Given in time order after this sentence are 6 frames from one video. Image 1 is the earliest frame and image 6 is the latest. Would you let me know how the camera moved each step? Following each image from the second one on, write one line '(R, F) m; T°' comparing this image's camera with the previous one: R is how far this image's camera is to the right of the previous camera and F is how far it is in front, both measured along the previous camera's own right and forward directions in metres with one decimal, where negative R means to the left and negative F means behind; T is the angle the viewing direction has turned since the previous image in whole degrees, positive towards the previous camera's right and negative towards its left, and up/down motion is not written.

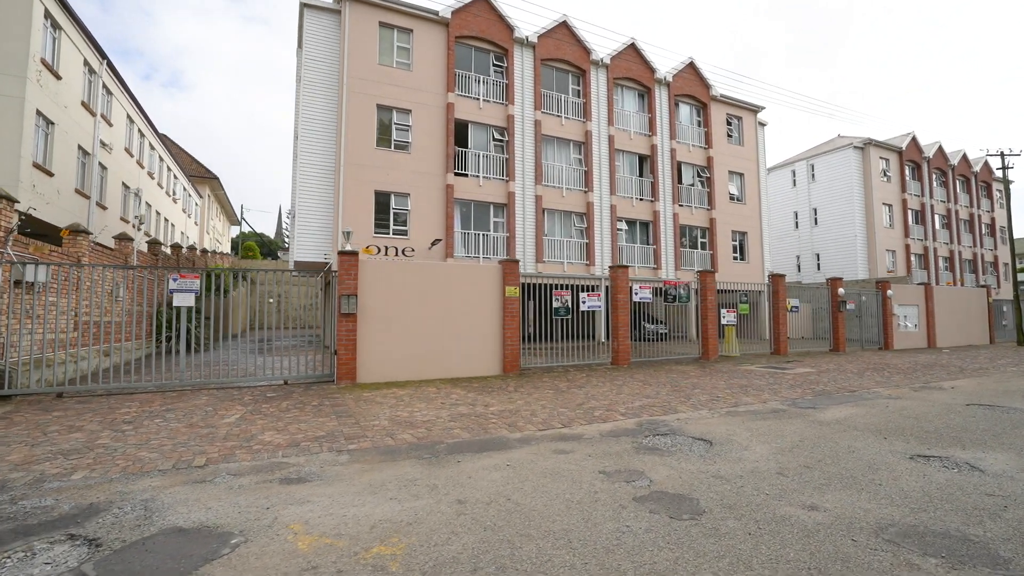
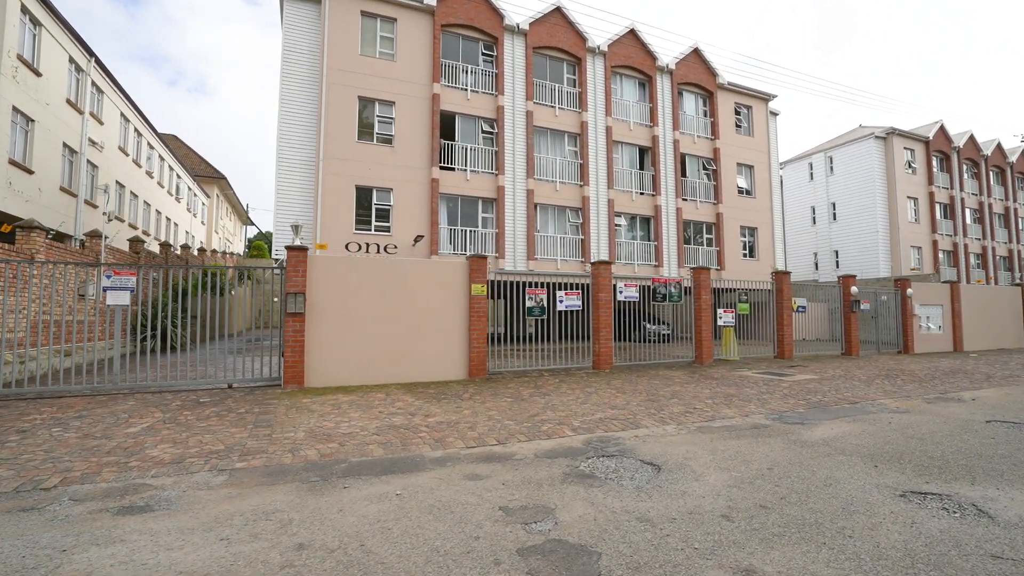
(+1.1, +0.9) m; -3°
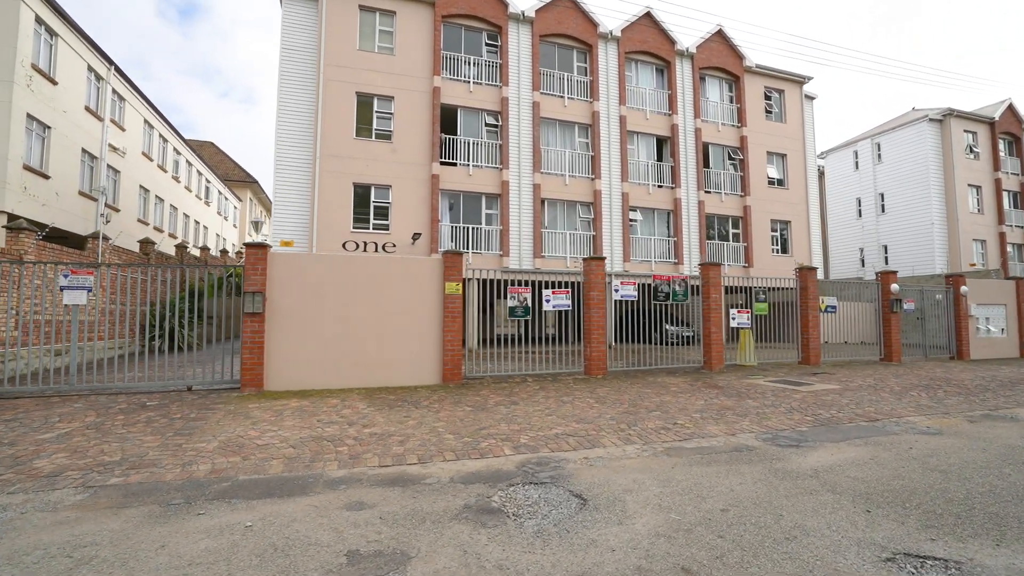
(+1.2, +0.8) m; -5°
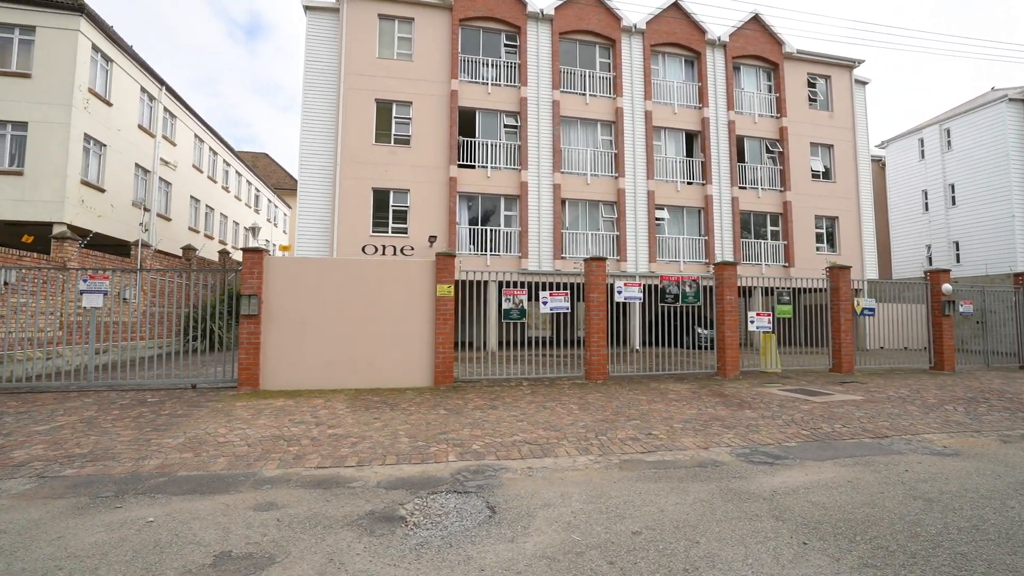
(+1.2, +0.2) m; -7°
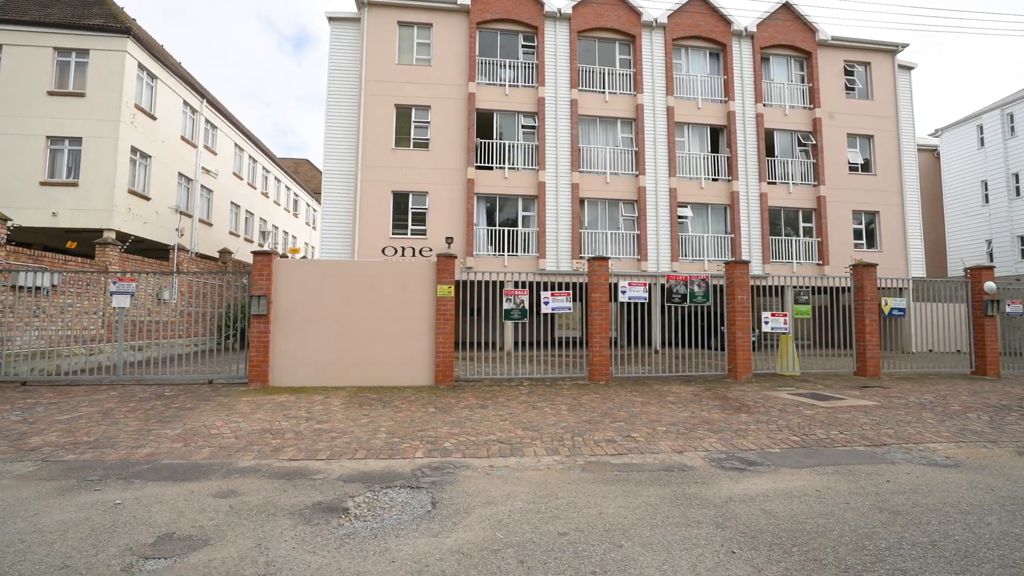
(+0.9, 0.0) m; -5°
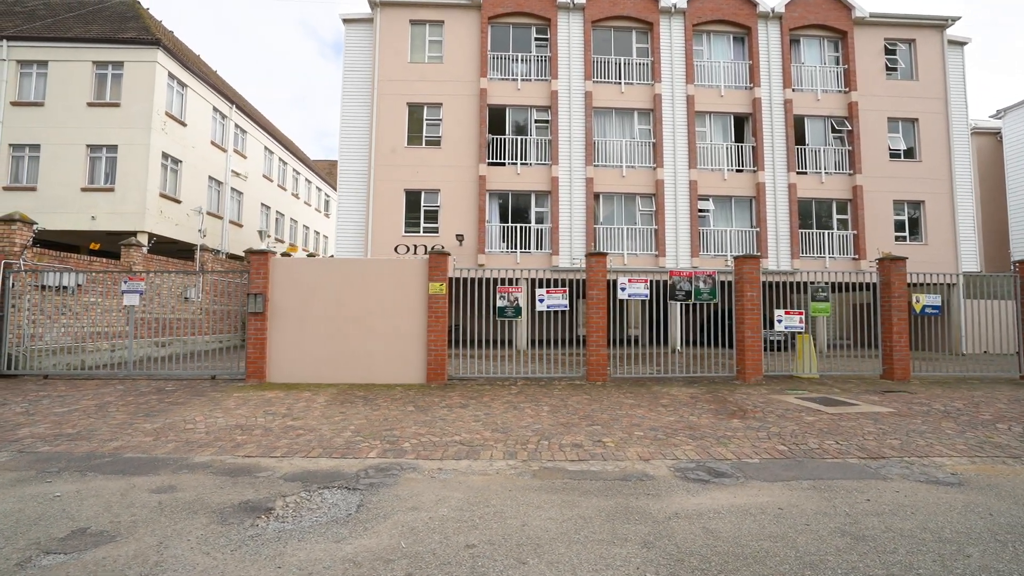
(+0.9, +0.3) m; -5°
